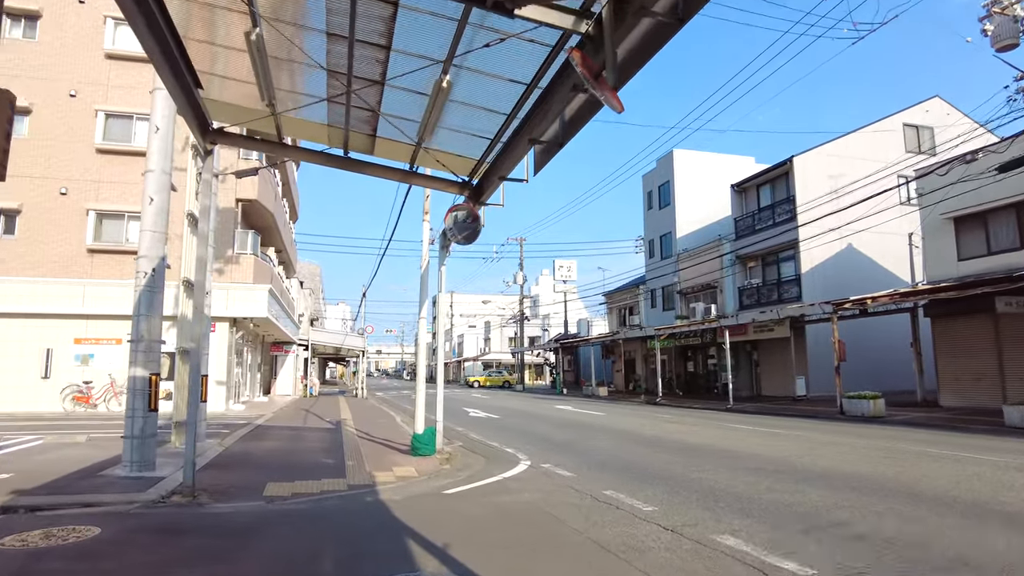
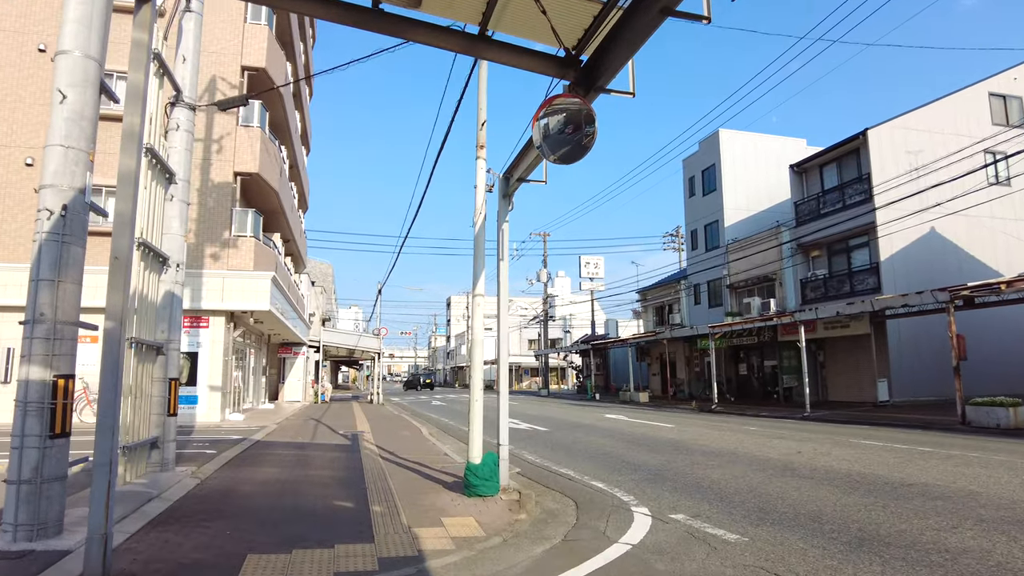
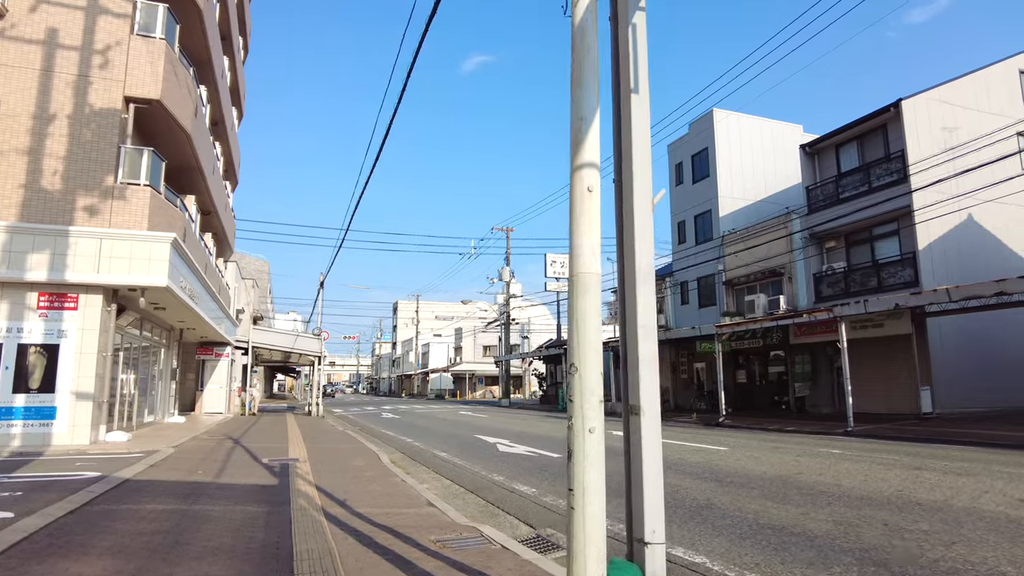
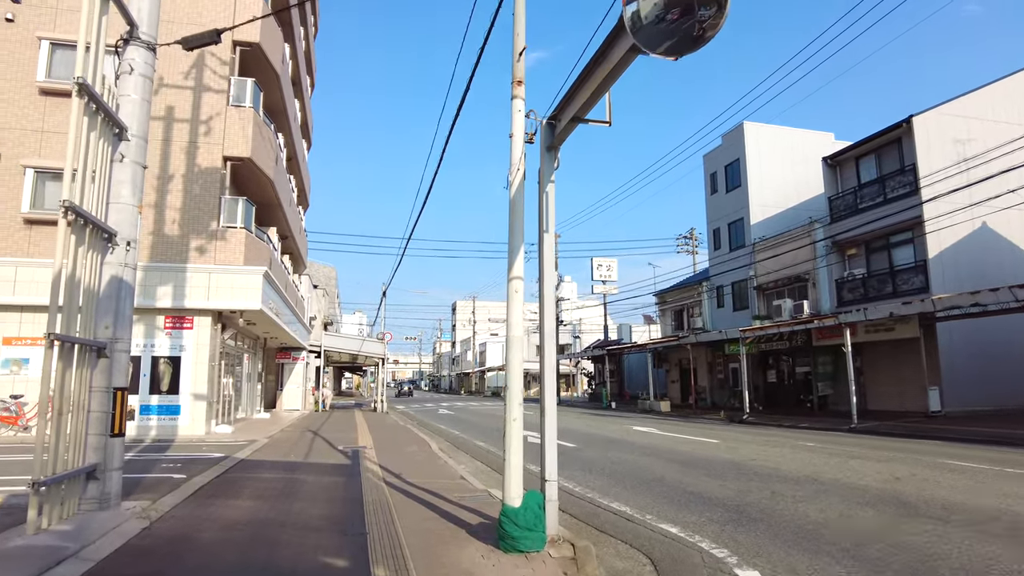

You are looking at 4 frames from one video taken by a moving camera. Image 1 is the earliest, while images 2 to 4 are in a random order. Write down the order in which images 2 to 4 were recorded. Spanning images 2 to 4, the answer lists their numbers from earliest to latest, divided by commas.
2, 4, 3
